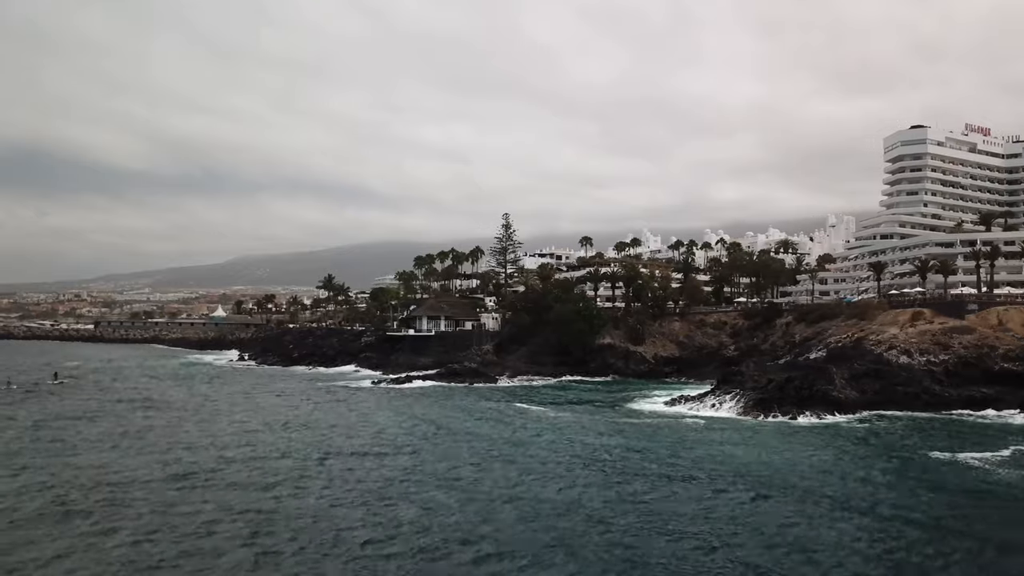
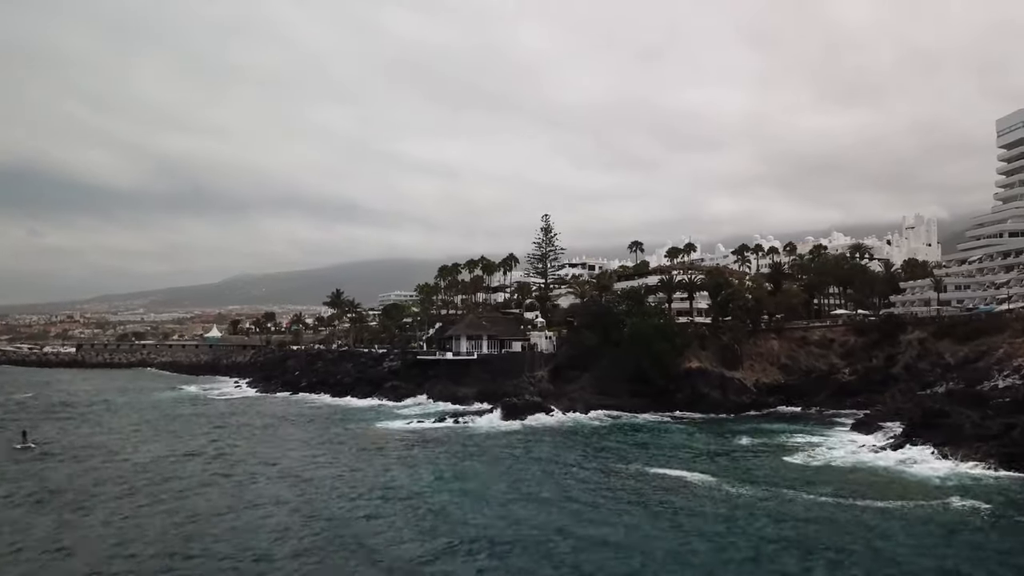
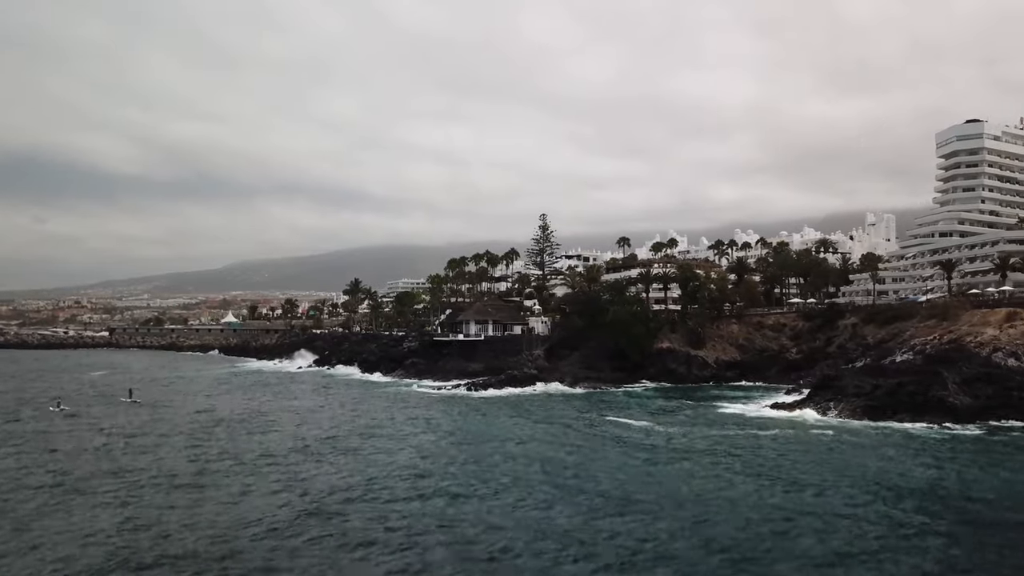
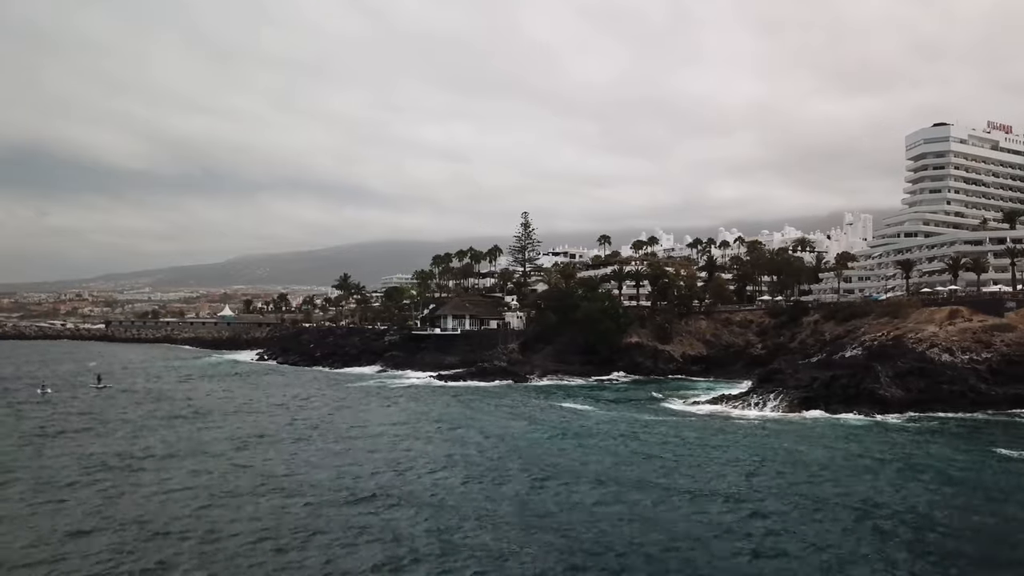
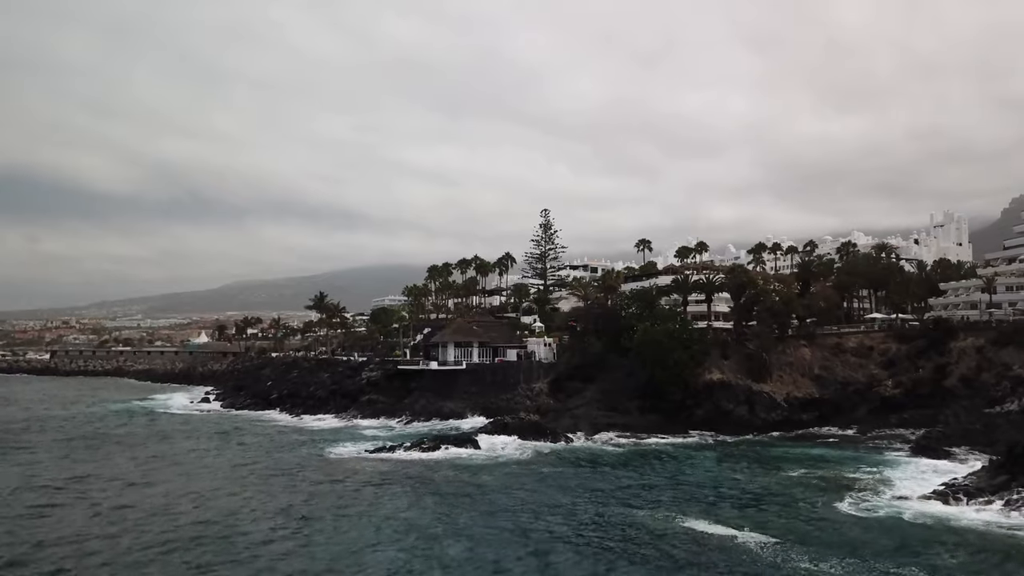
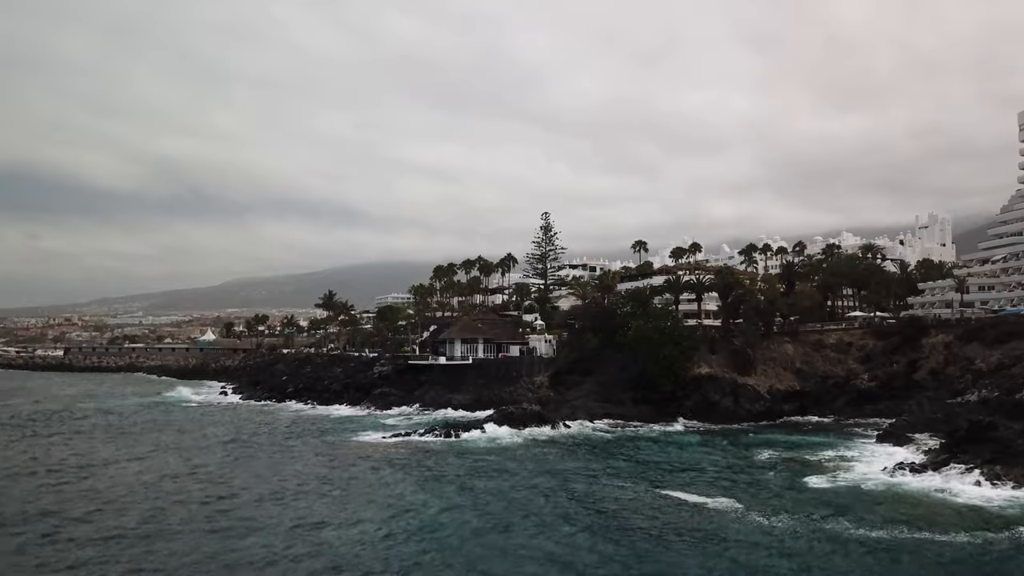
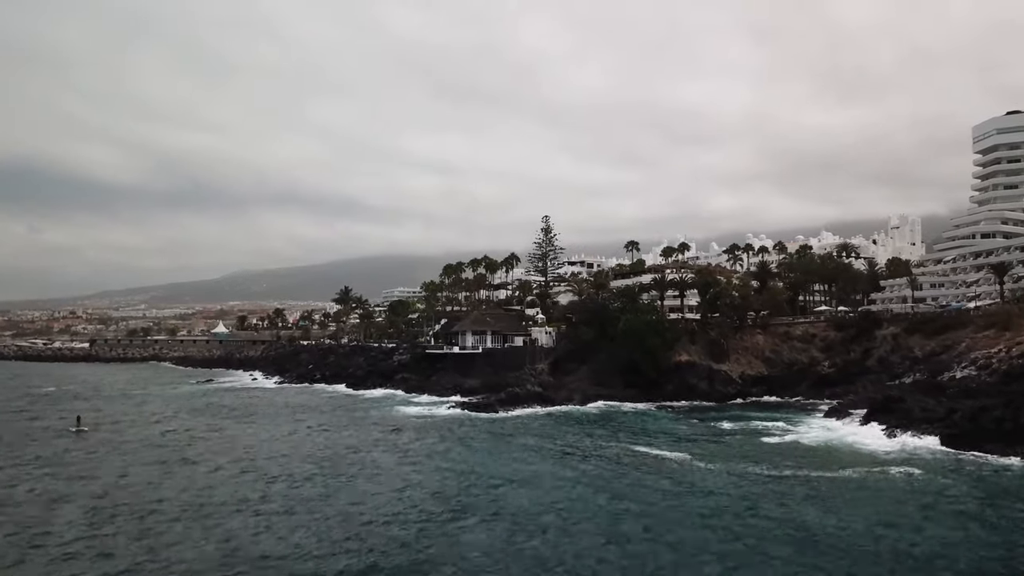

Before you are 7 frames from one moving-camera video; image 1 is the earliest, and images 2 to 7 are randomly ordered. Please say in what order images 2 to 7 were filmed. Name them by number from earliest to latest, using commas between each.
4, 3, 7, 2, 6, 5
